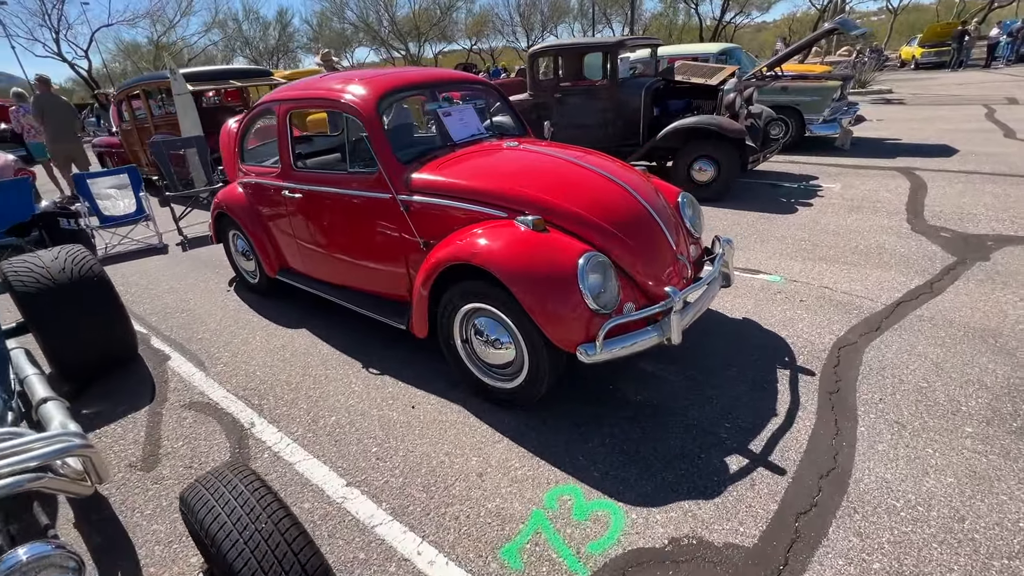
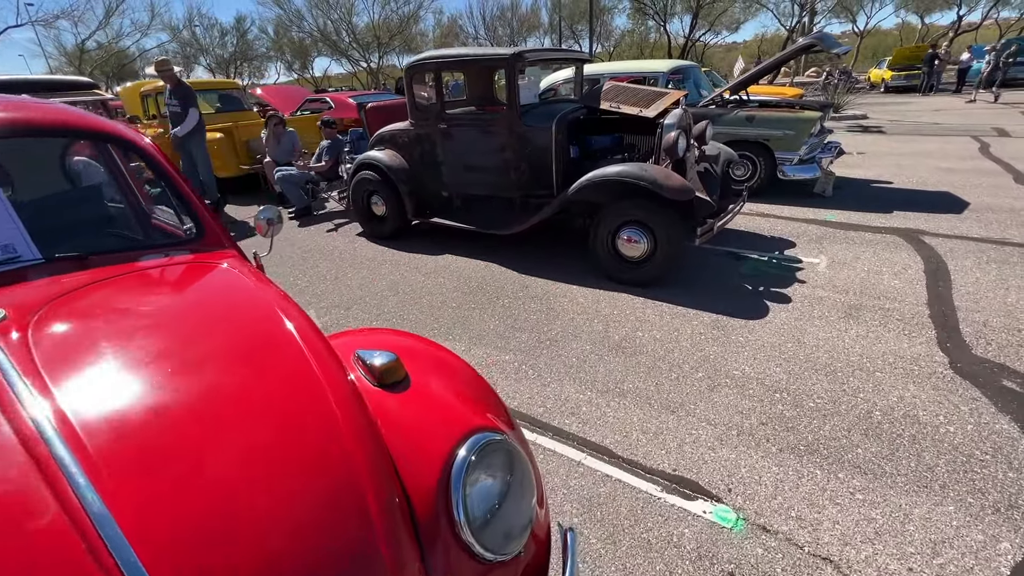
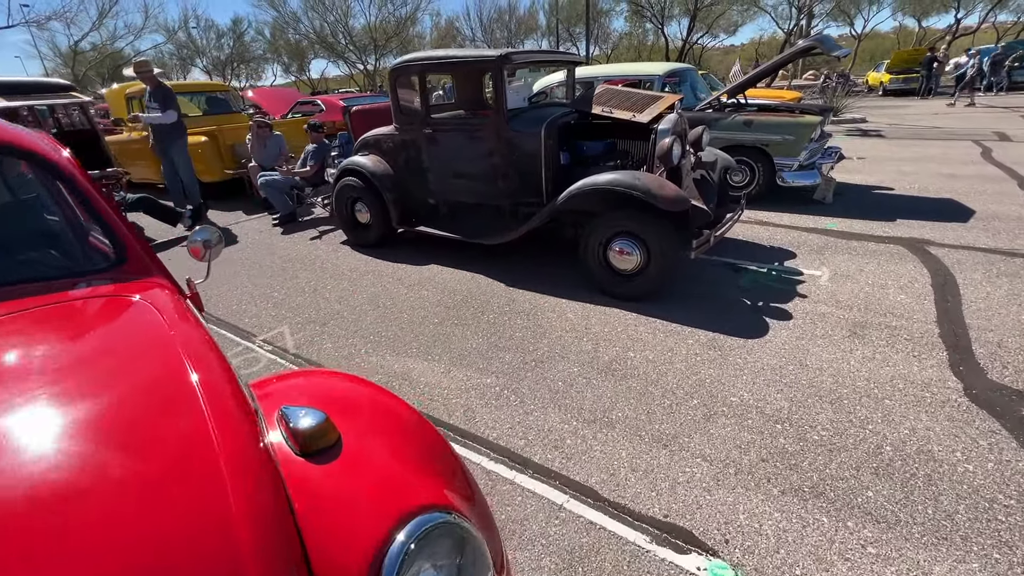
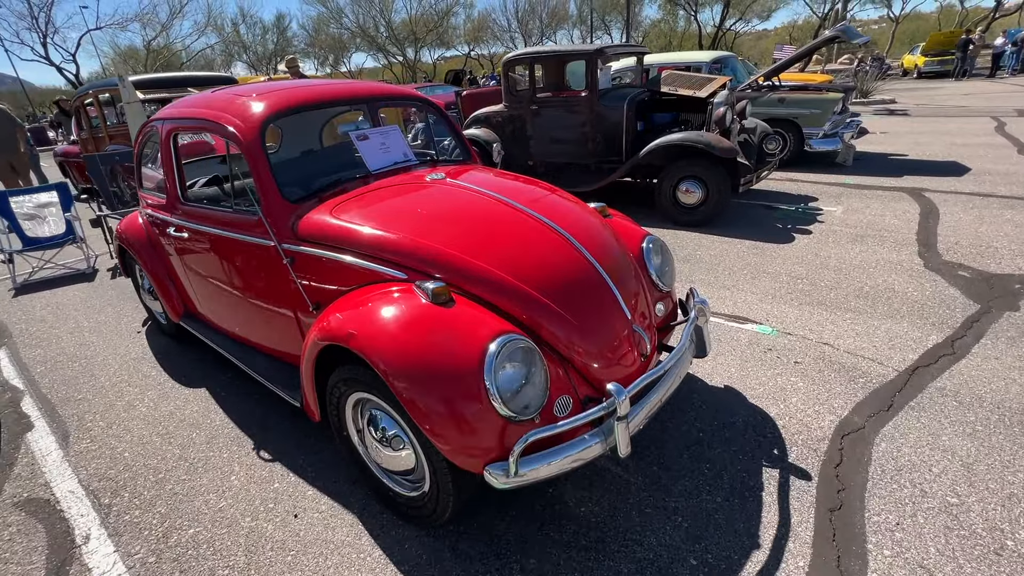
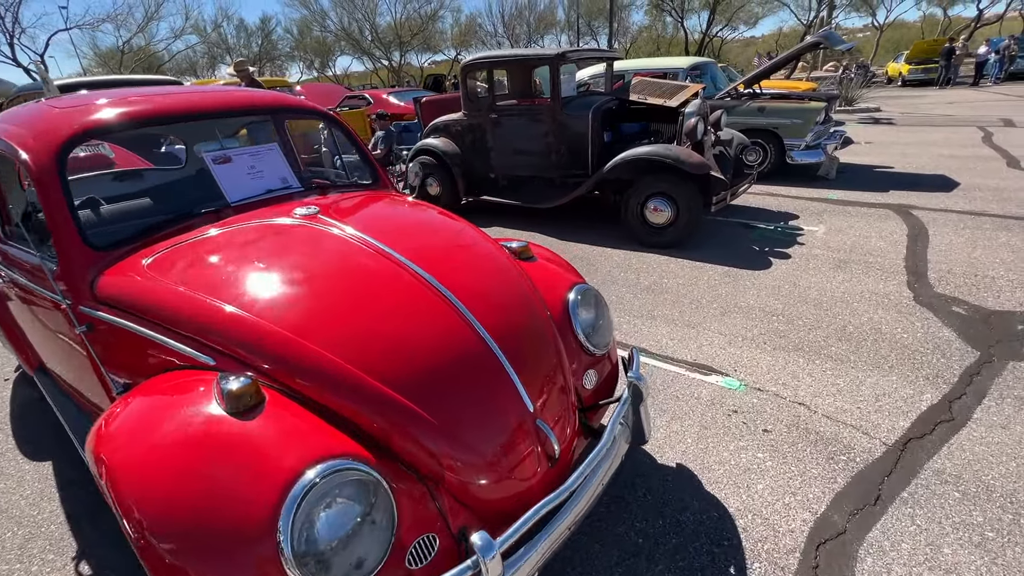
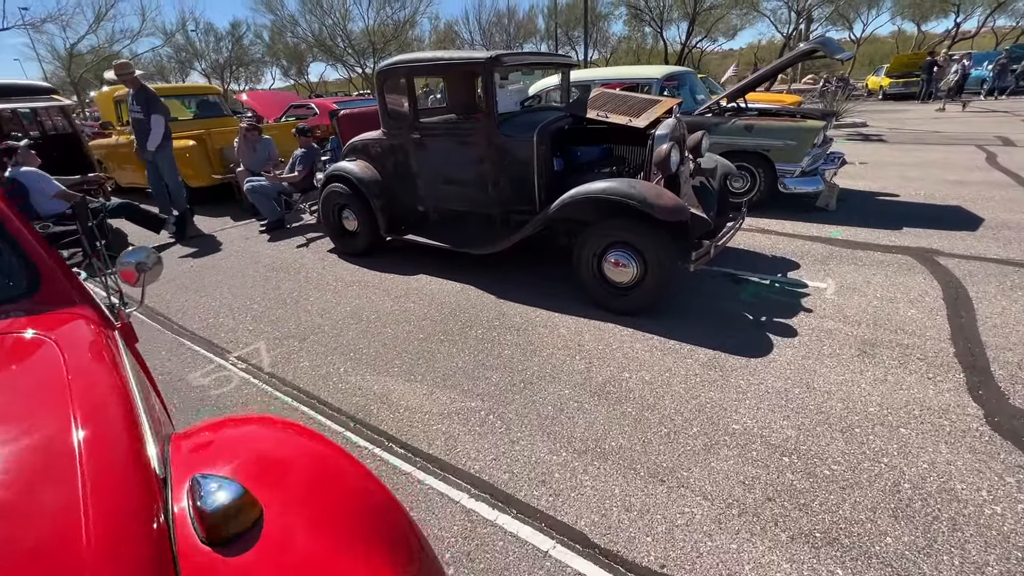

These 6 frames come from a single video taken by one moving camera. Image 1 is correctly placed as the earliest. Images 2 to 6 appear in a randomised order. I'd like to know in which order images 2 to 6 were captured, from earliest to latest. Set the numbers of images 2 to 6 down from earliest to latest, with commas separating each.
4, 5, 2, 3, 6
